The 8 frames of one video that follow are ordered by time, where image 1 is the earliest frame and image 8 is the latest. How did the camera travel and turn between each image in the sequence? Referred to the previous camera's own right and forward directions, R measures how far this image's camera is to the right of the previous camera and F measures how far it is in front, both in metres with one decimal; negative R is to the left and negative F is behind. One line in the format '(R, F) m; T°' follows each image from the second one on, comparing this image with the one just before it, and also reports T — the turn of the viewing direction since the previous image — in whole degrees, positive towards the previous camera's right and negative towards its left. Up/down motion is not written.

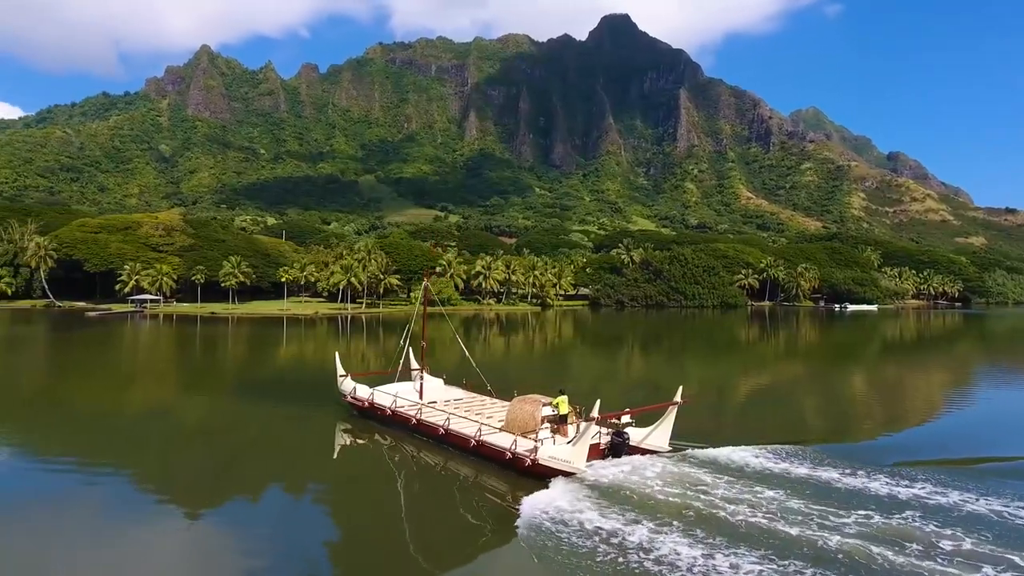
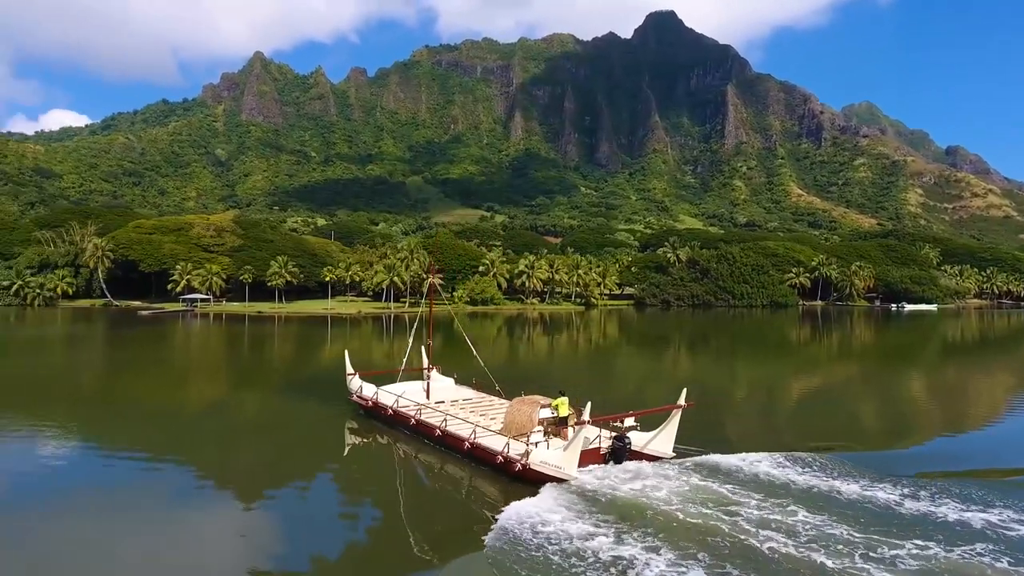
(+0.8, -0.2) m; -4°
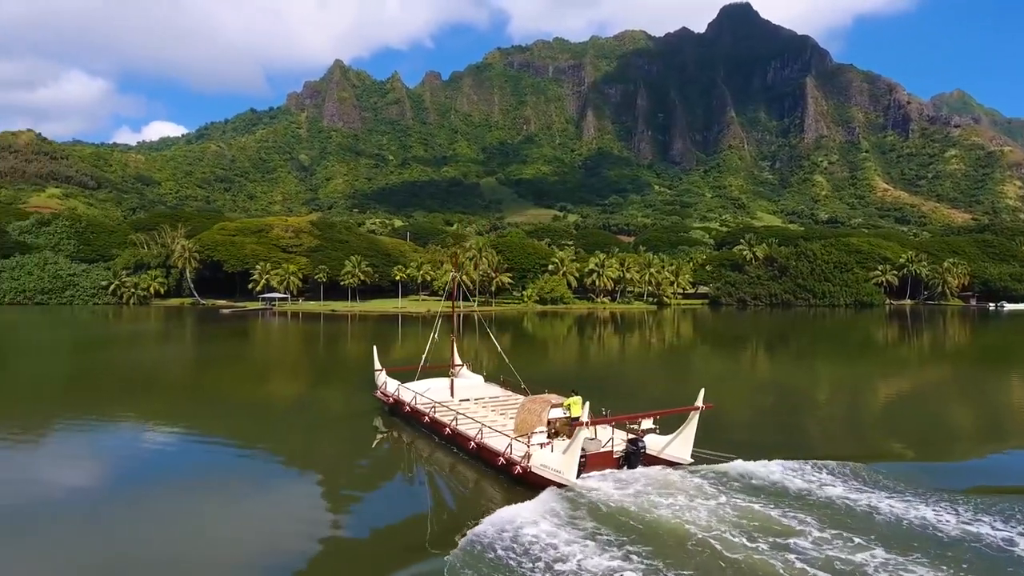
(+1.2, -0.5) m; -6°
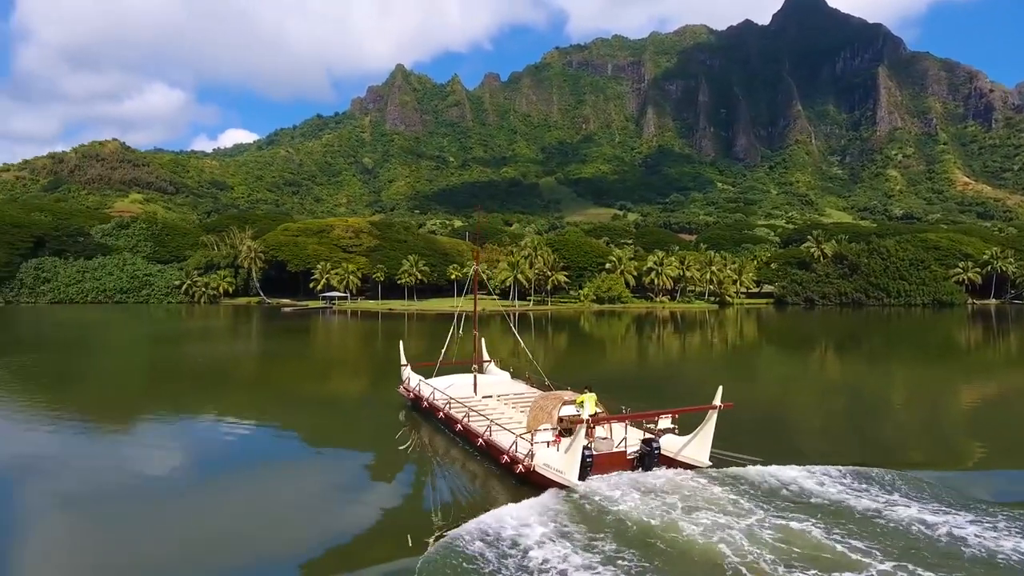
(+0.8, -0.3) m; -5°
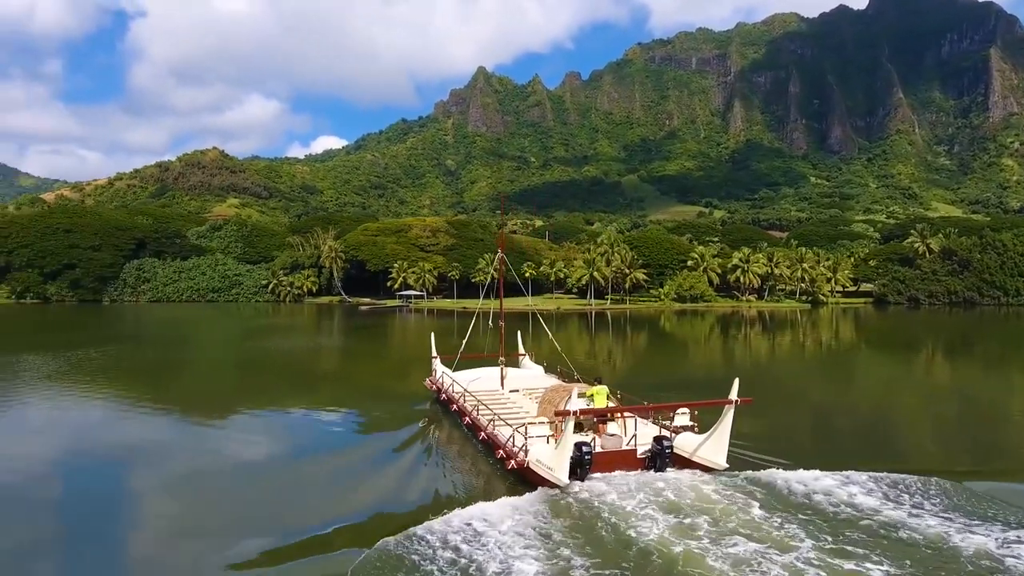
(+0.8, +0.9) m; -7°
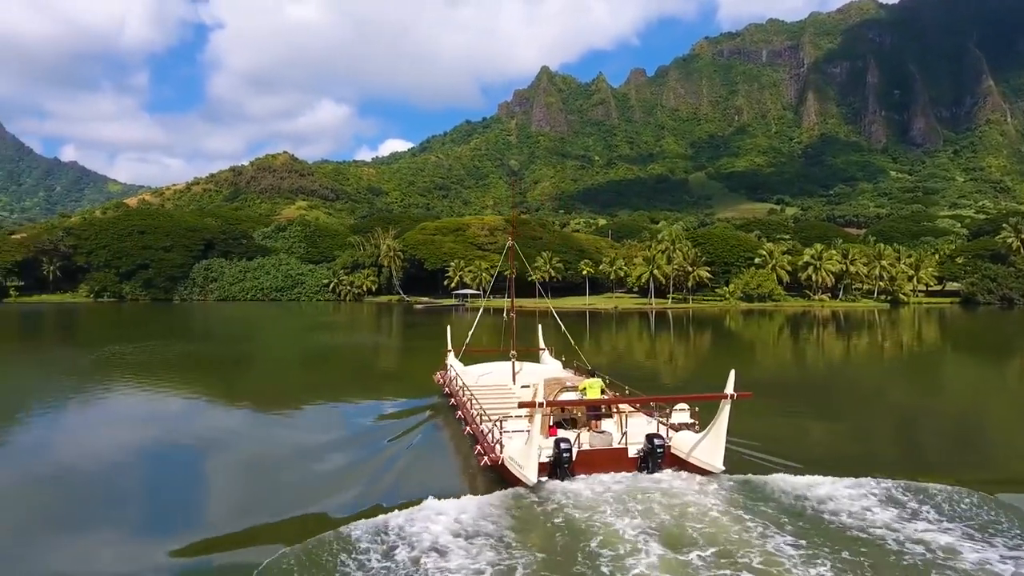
(+0.7, +1.3) m; -5°
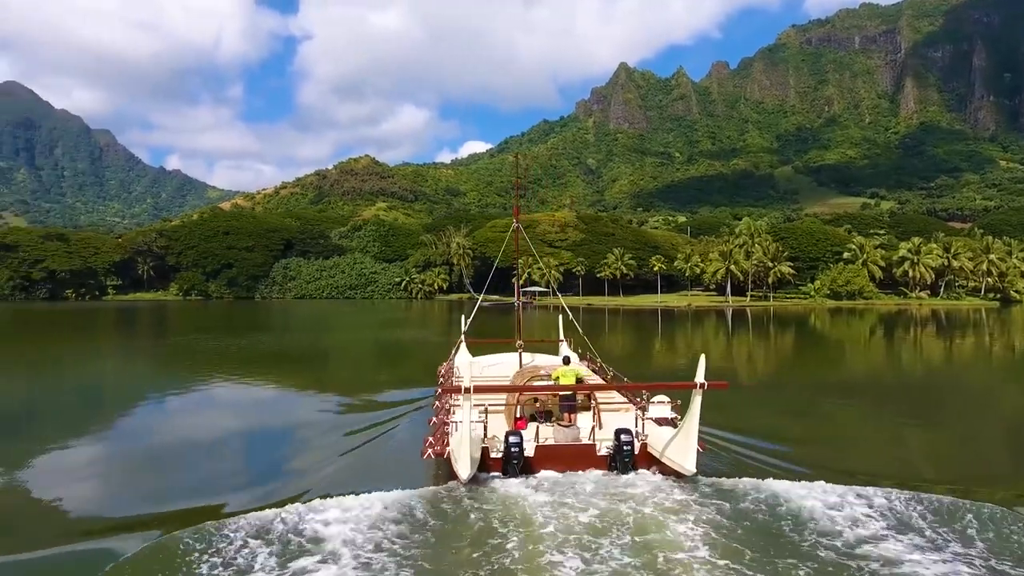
(+1.0, +1.4) m; -7°
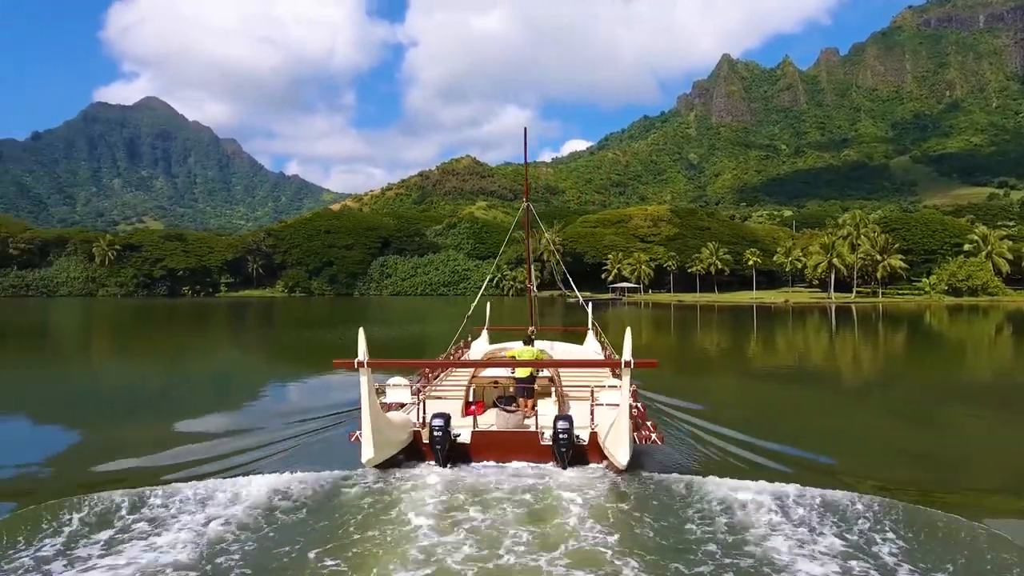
(+1.2, +0.6) m; -8°
